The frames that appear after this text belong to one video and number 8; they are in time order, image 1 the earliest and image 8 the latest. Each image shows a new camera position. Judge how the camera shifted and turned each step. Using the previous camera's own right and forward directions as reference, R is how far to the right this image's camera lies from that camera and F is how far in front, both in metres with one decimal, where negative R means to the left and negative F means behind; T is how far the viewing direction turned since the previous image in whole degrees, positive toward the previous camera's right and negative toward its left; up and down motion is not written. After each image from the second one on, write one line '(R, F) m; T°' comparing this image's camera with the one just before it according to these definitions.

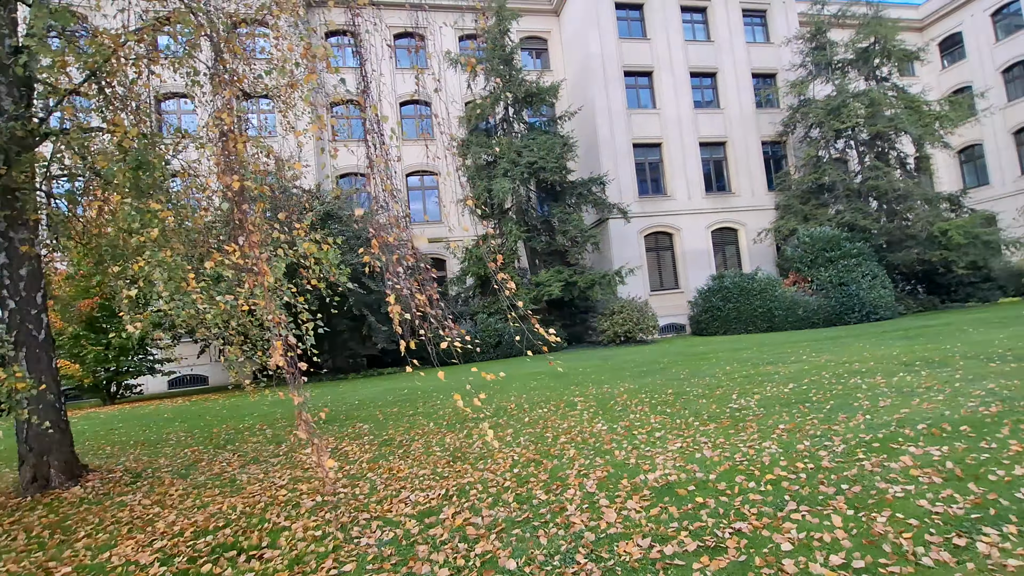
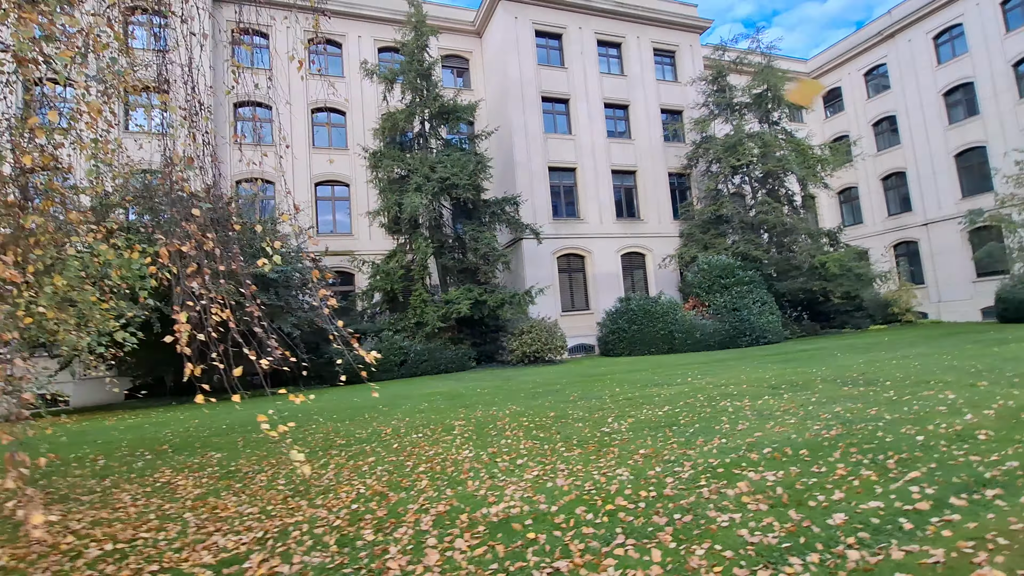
(+0.7, +0.2) m; +8°
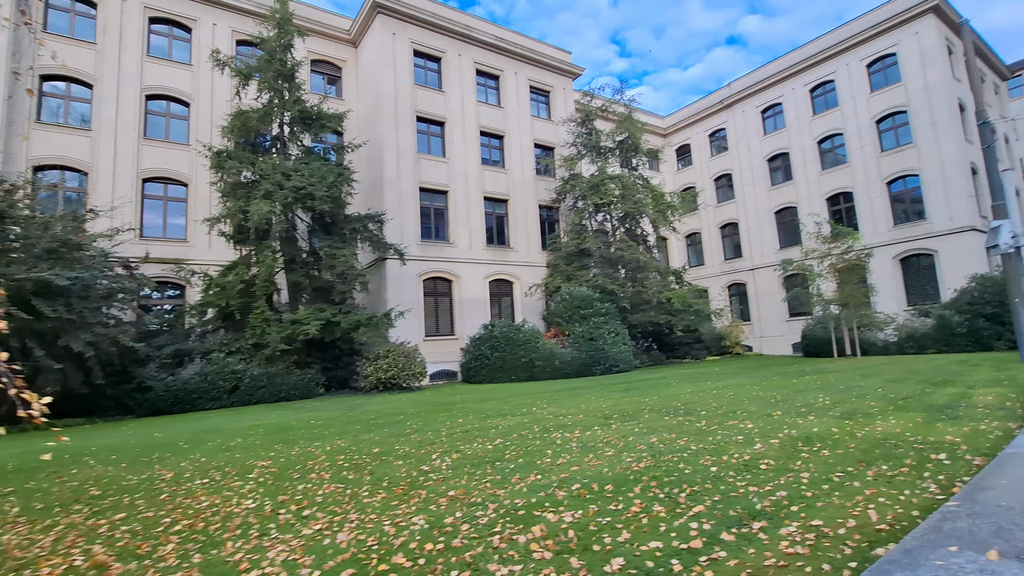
(+0.8, +0.3) m; +13°
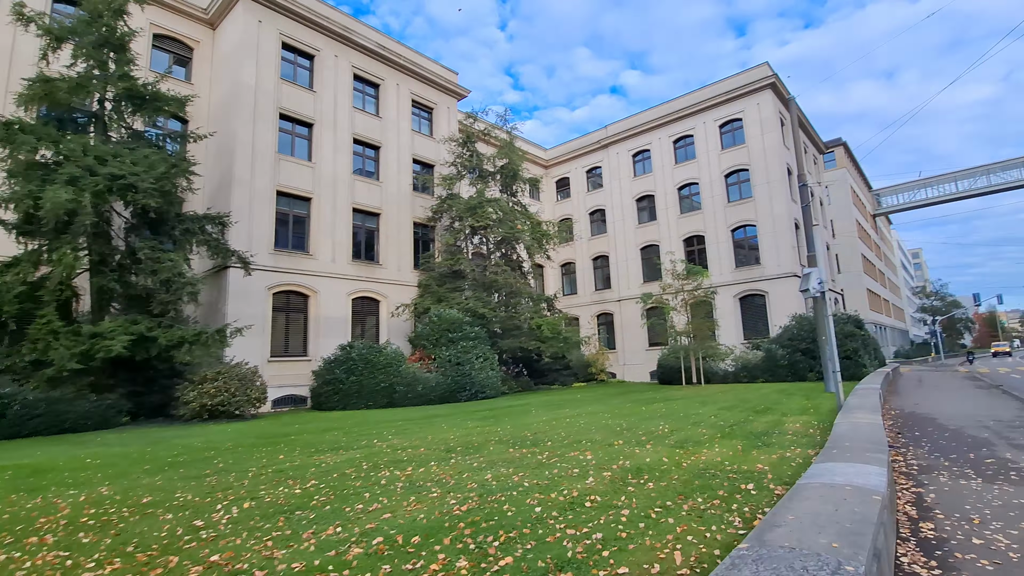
(+0.7, +0.5) m; +13°
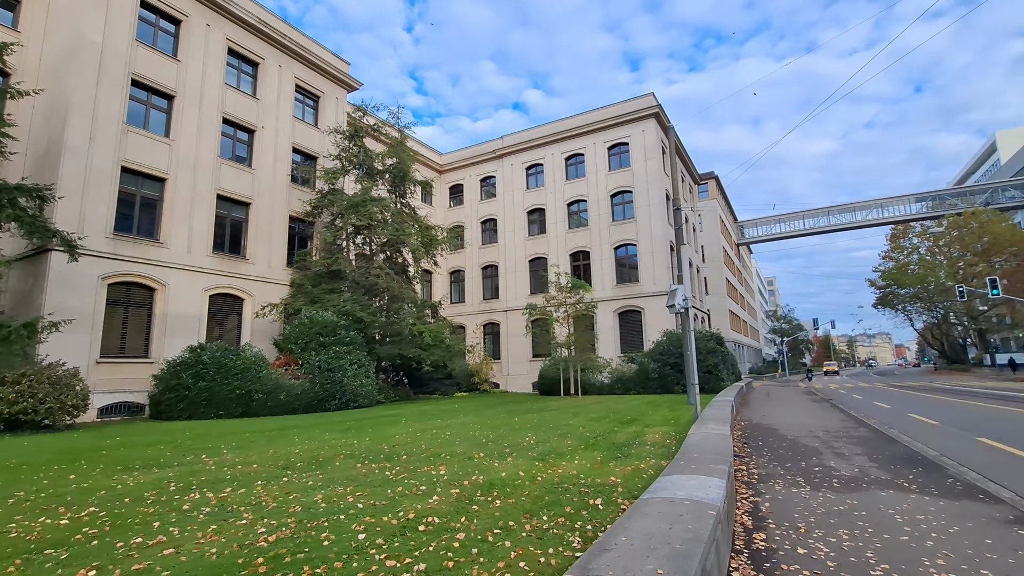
(+0.6, +0.5) m; +11°
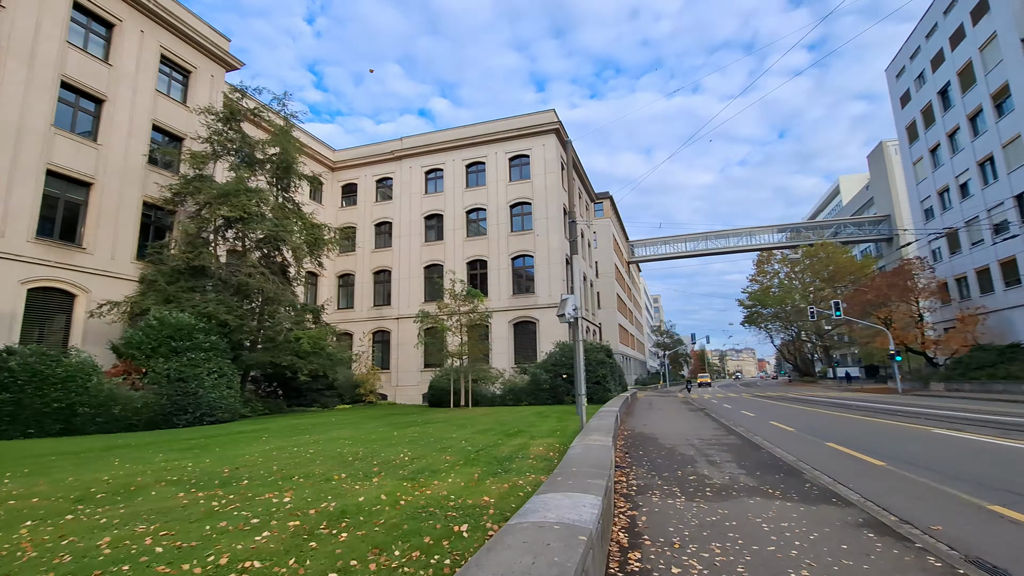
(+0.4, +0.7) m; +11°
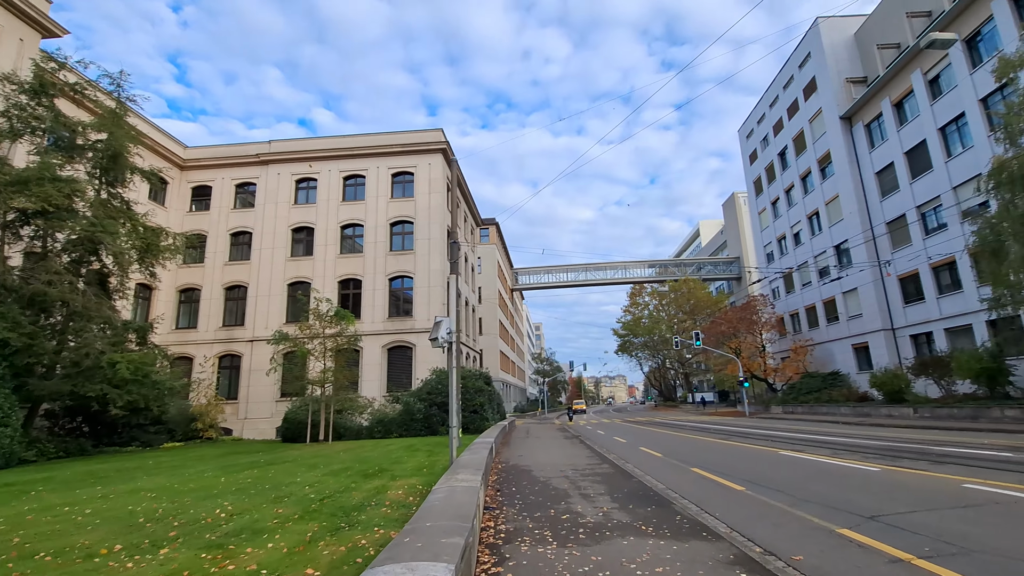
(+0.4, +1.0) m; +13°
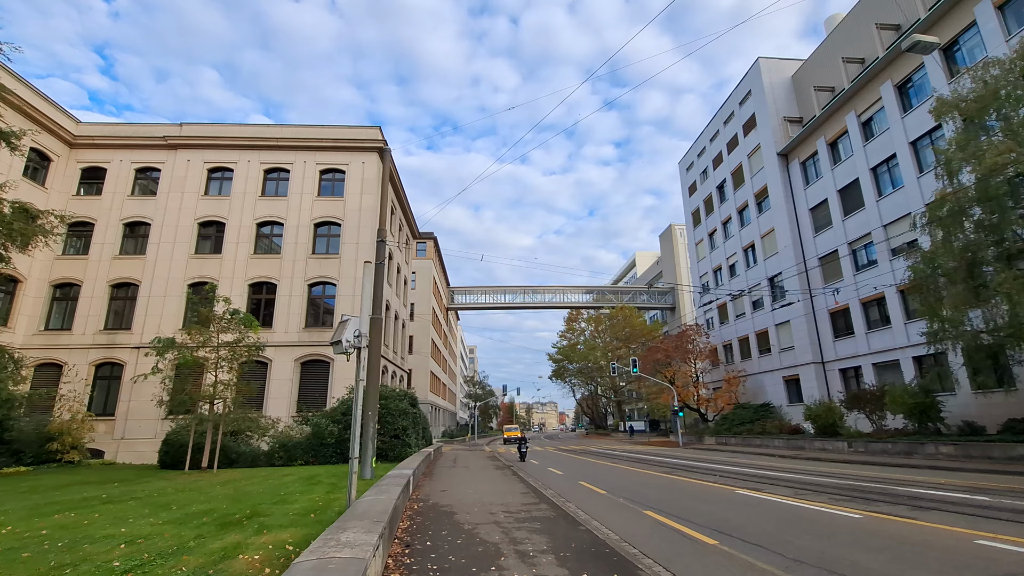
(+0.2, +2.0) m; +7°
